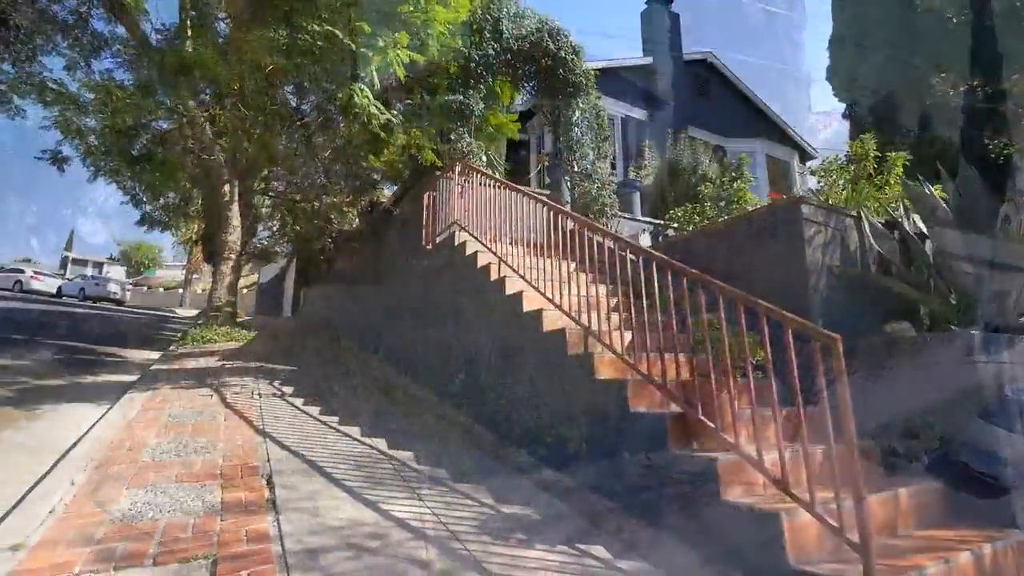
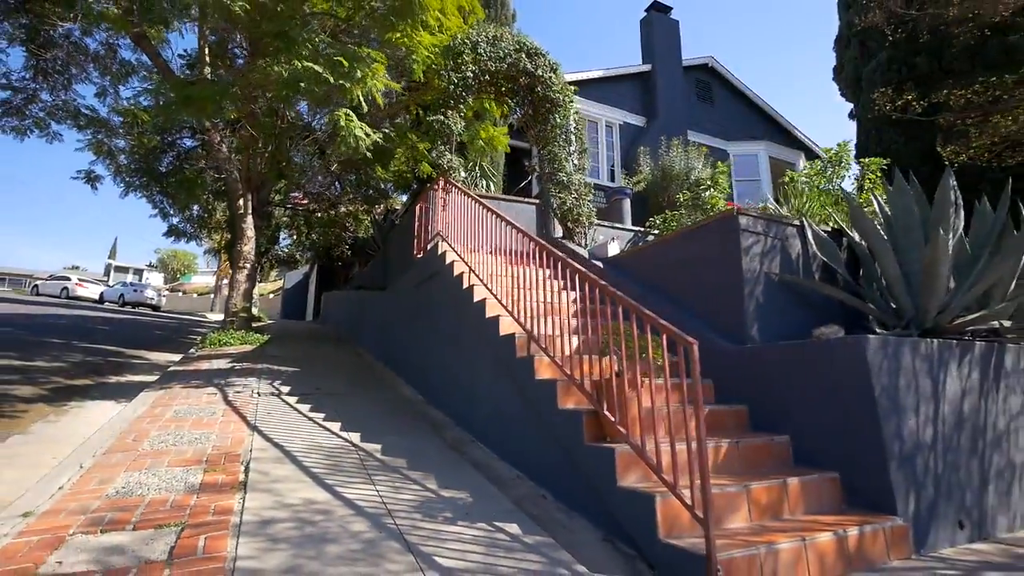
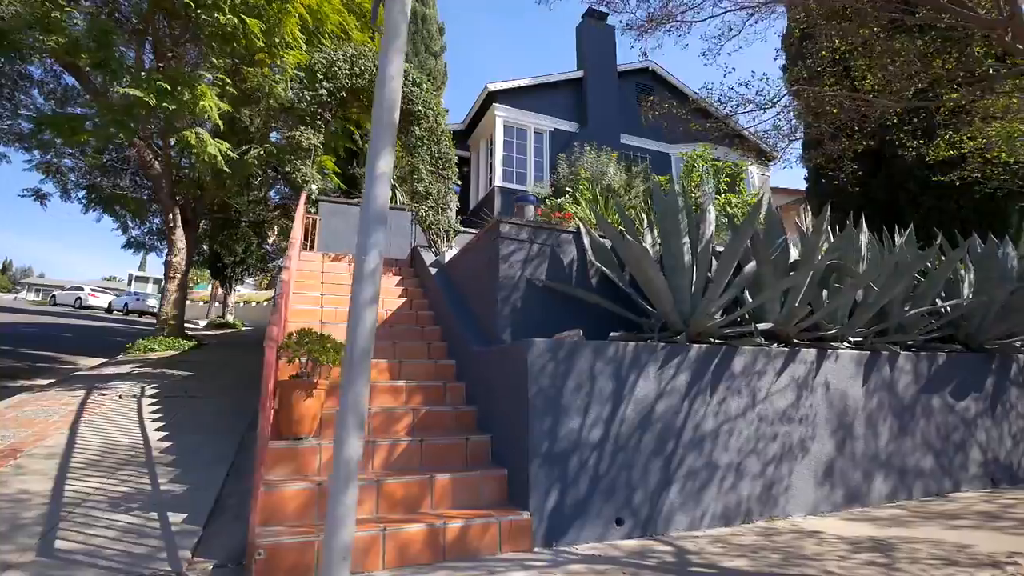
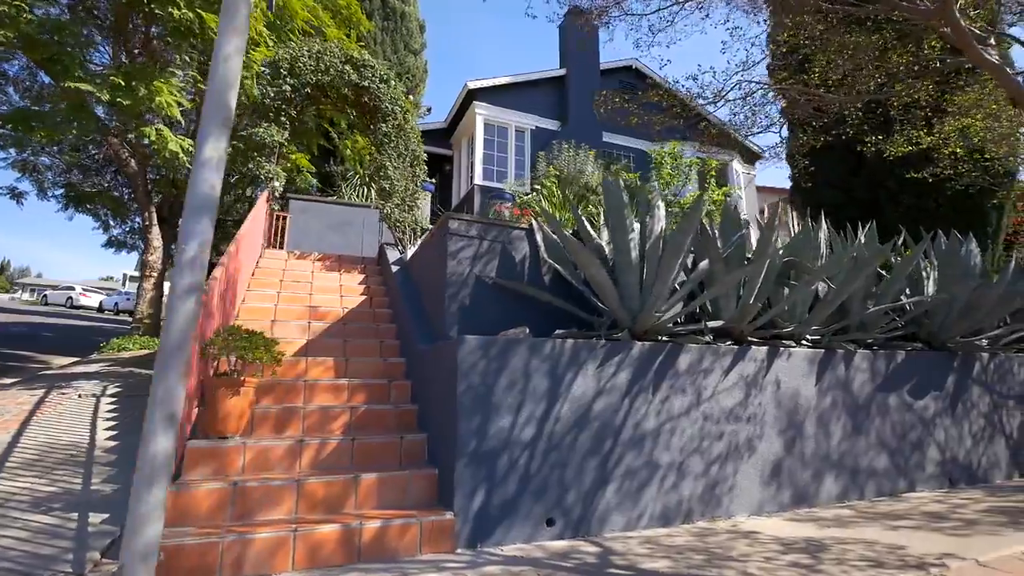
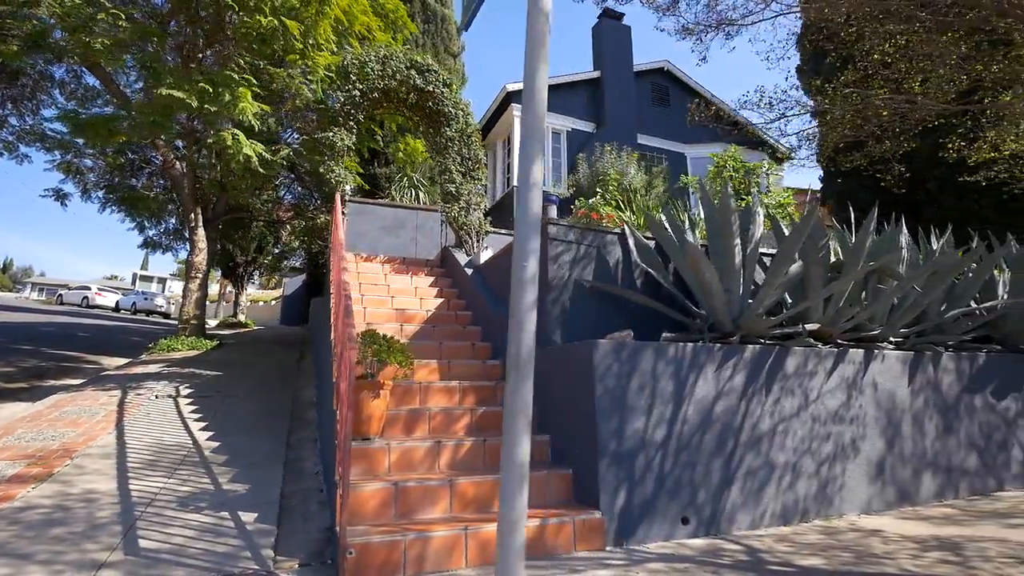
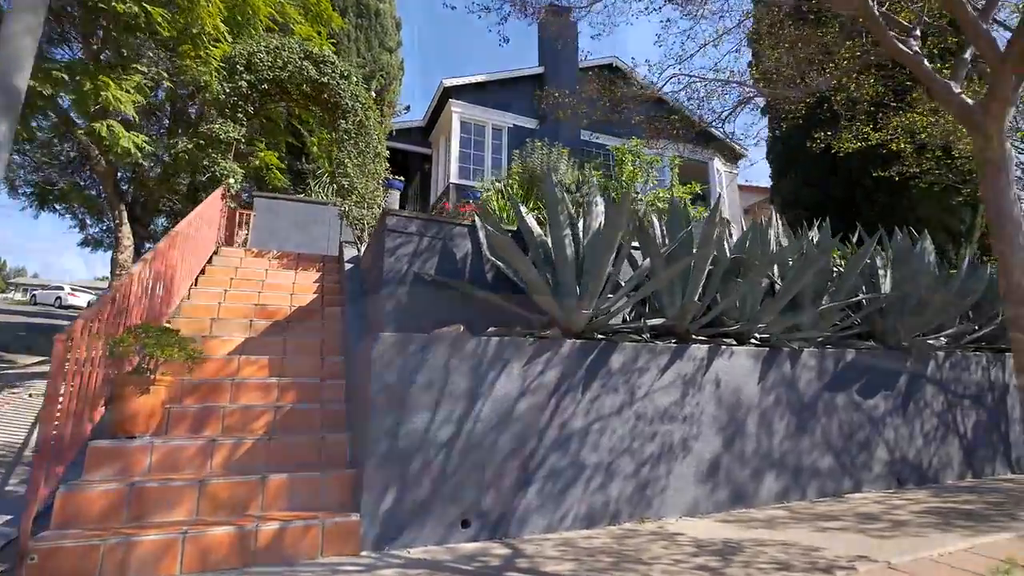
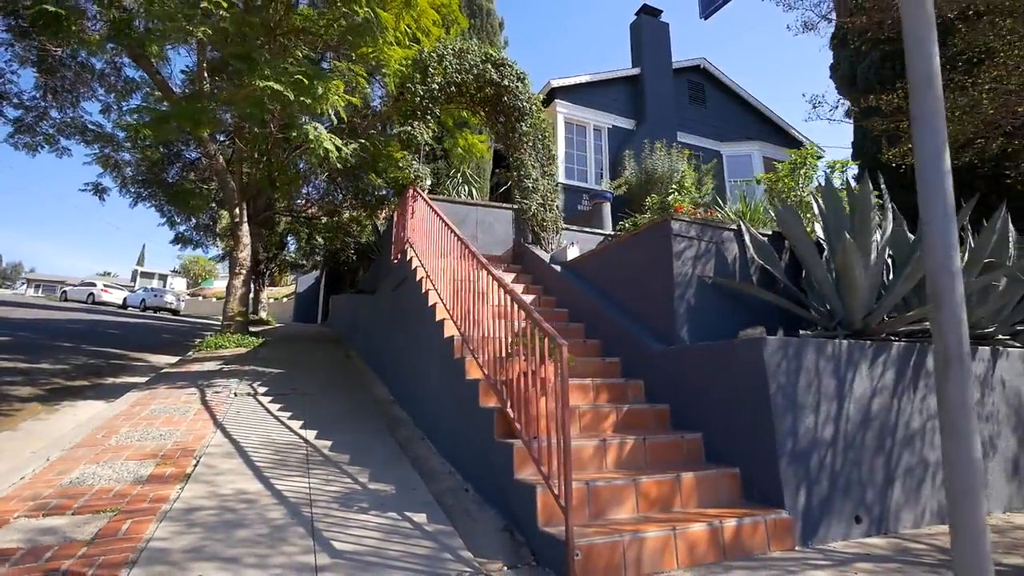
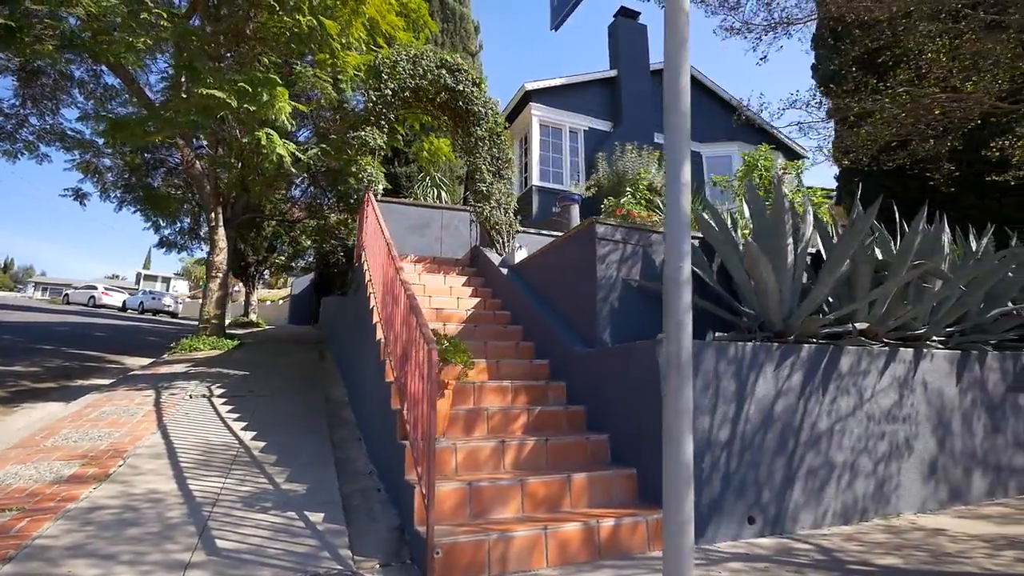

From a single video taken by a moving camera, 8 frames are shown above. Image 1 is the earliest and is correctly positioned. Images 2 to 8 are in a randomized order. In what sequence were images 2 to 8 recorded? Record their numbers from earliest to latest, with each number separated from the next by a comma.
2, 7, 8, 5, 3, 4, 6
